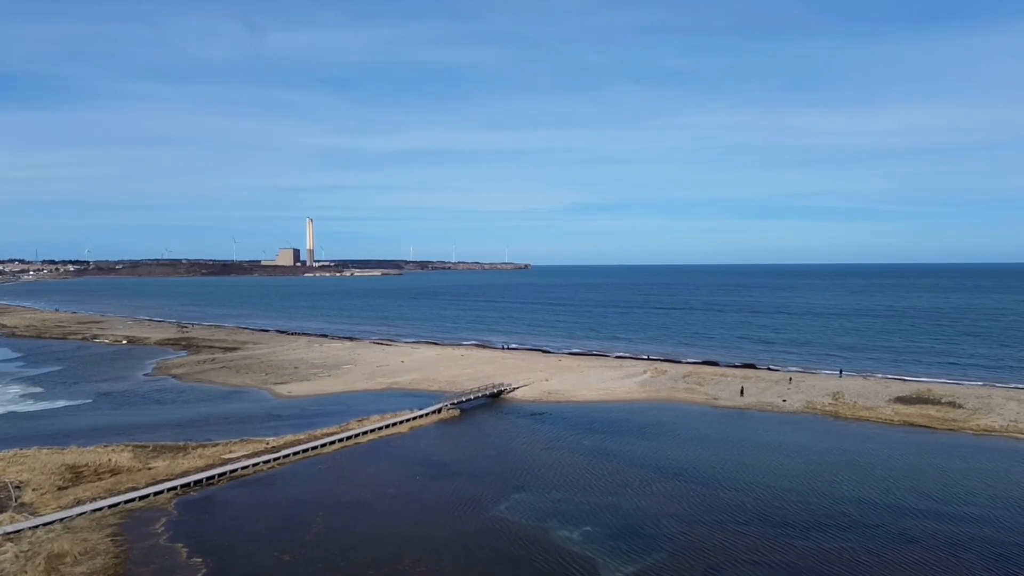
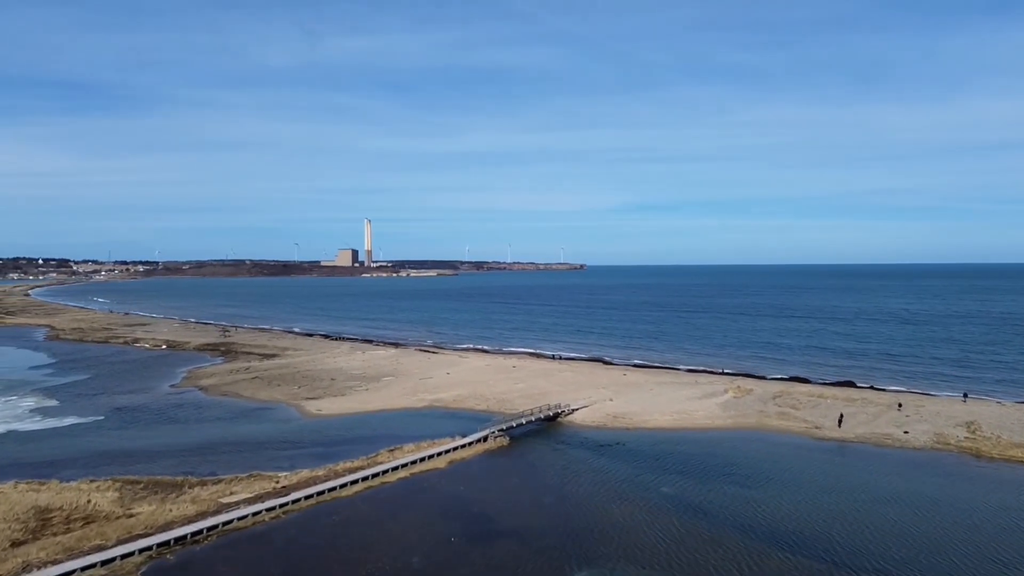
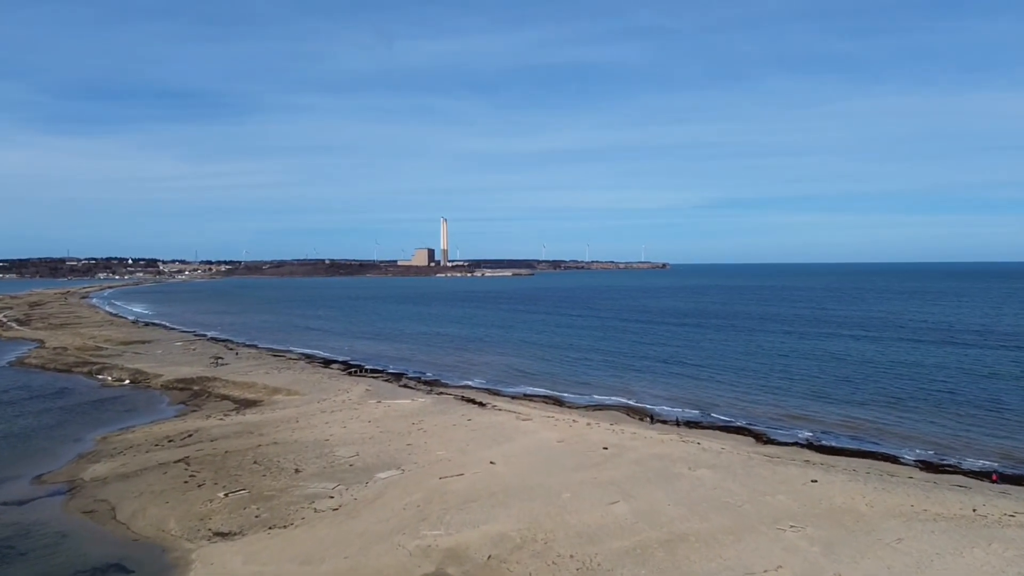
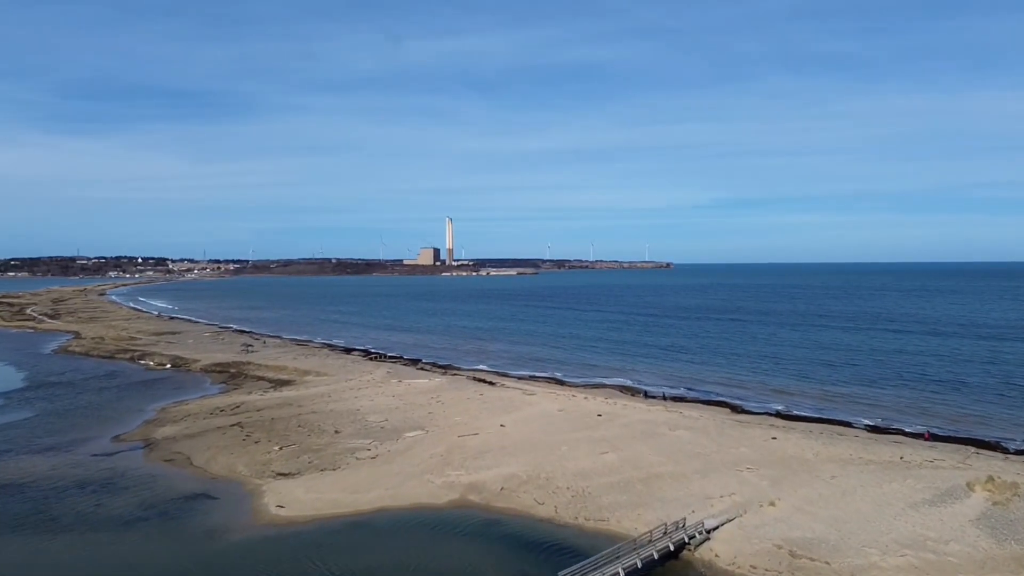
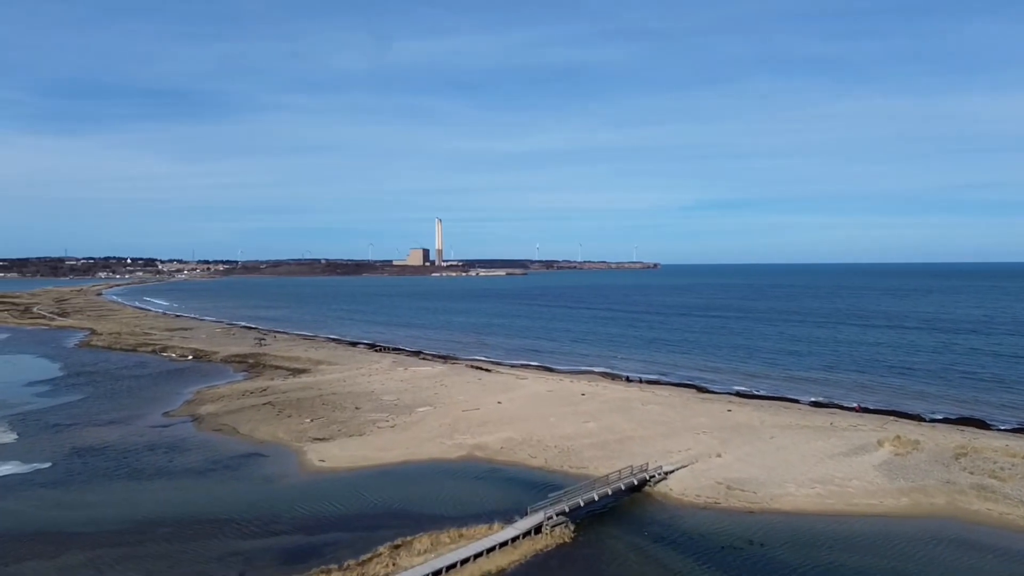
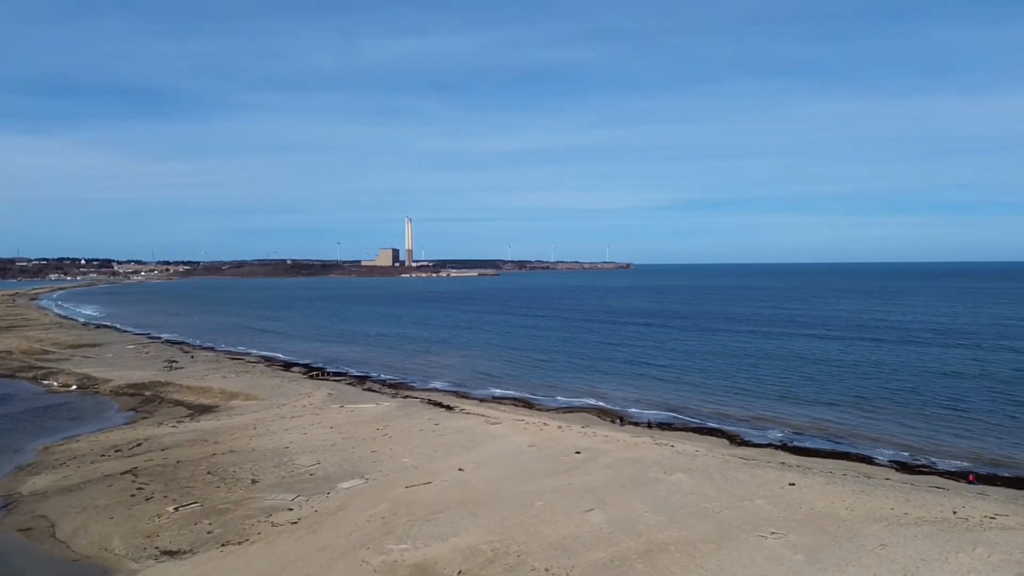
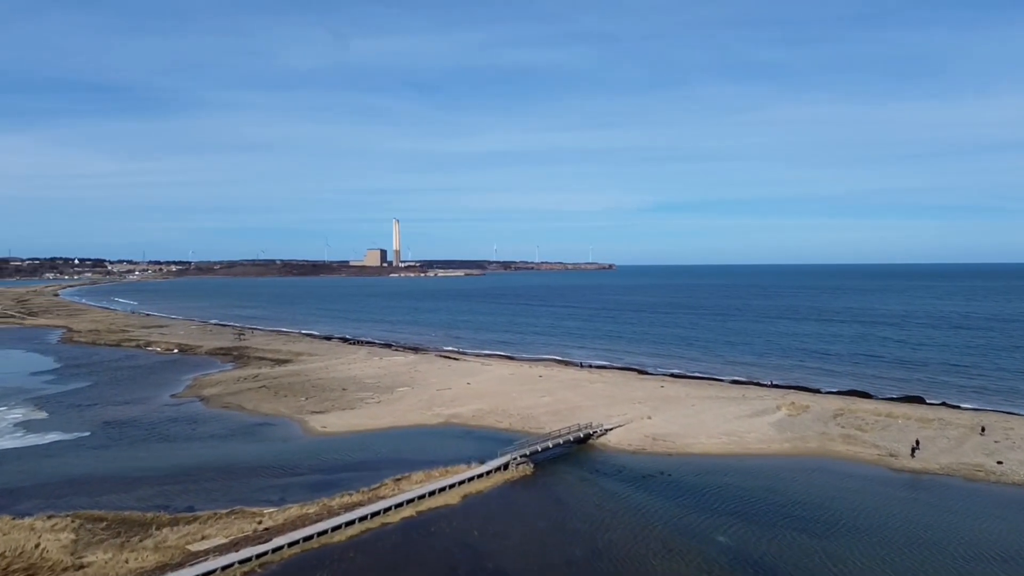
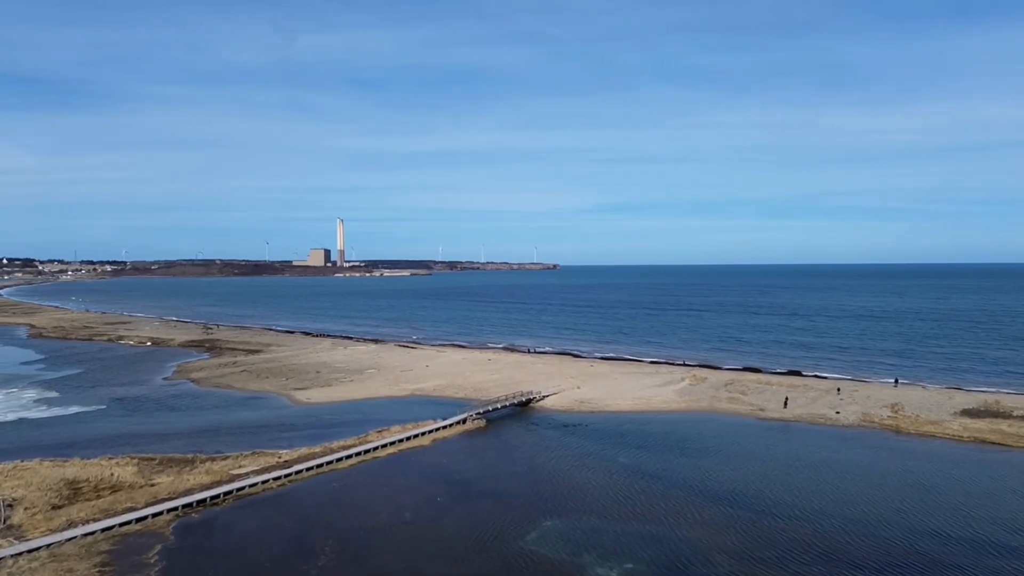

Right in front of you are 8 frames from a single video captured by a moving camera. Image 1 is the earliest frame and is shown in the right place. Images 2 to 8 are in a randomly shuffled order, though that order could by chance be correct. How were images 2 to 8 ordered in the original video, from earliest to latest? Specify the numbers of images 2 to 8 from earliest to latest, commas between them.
8, 2, 7, 5, 4, 3, 6
